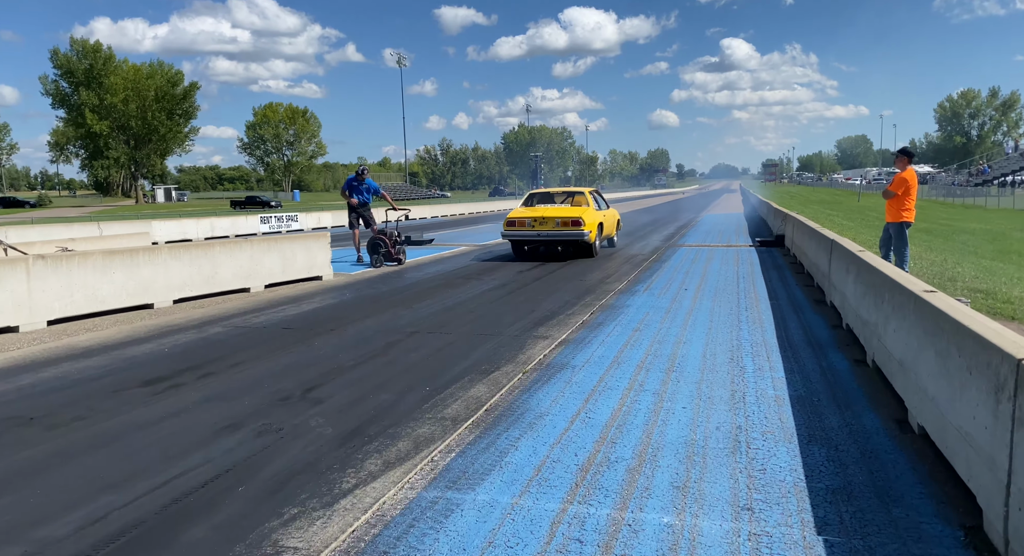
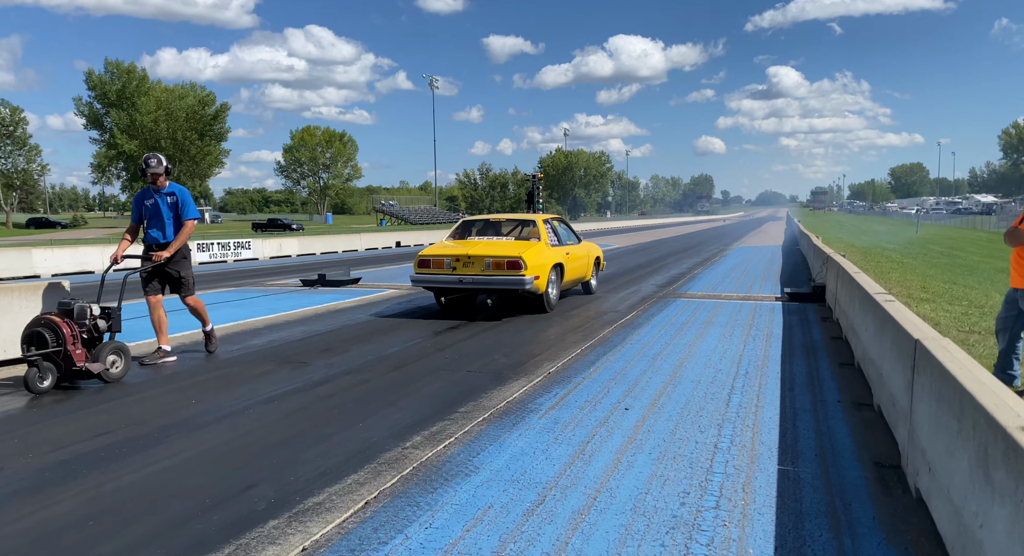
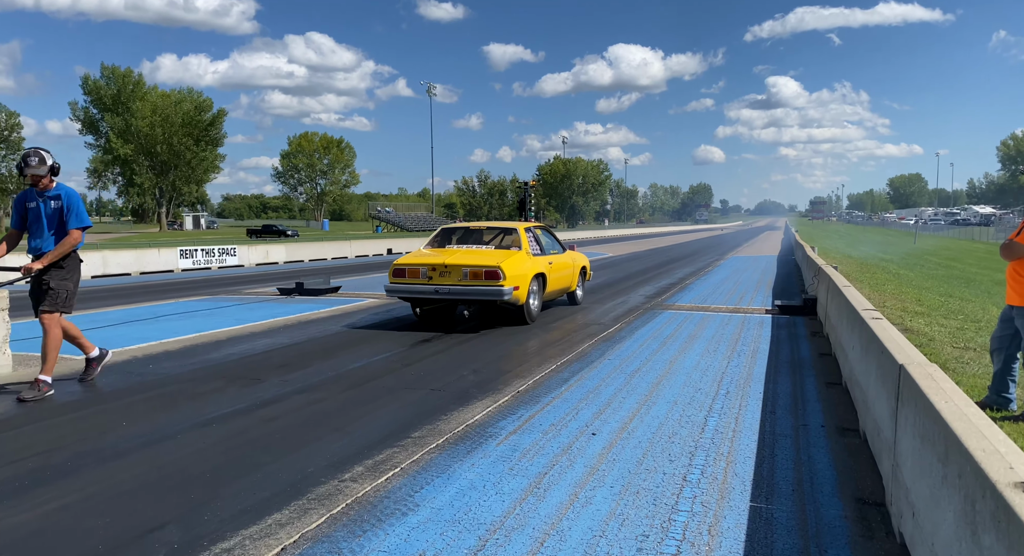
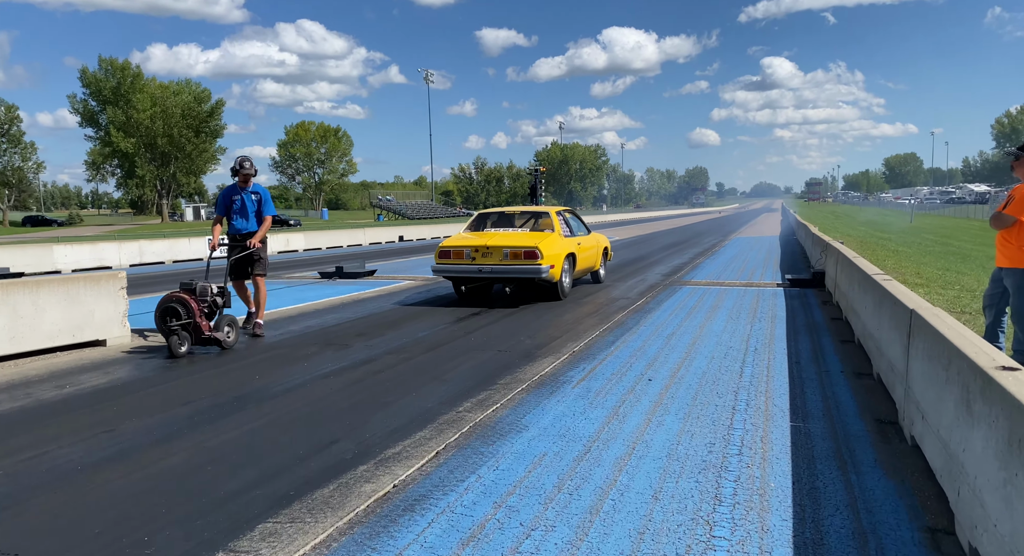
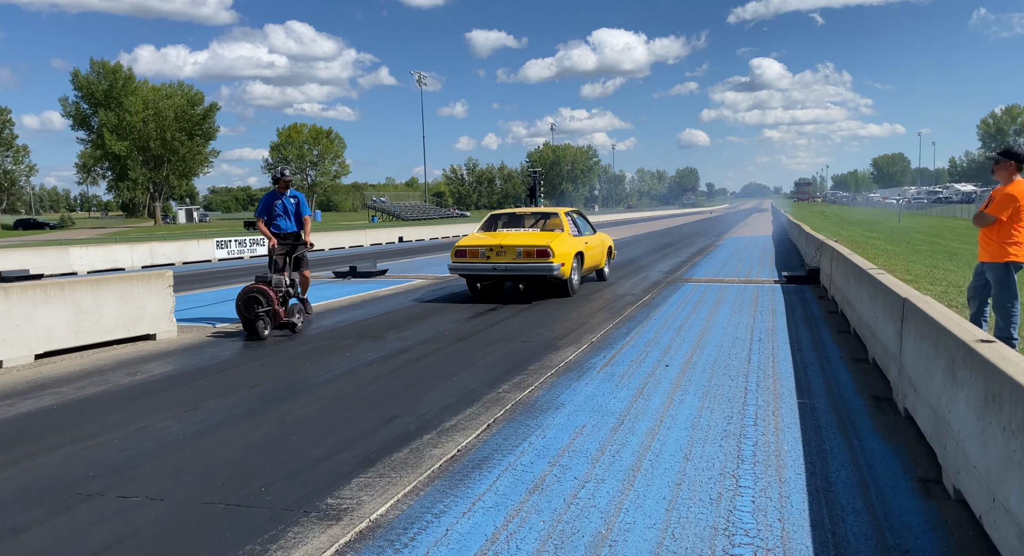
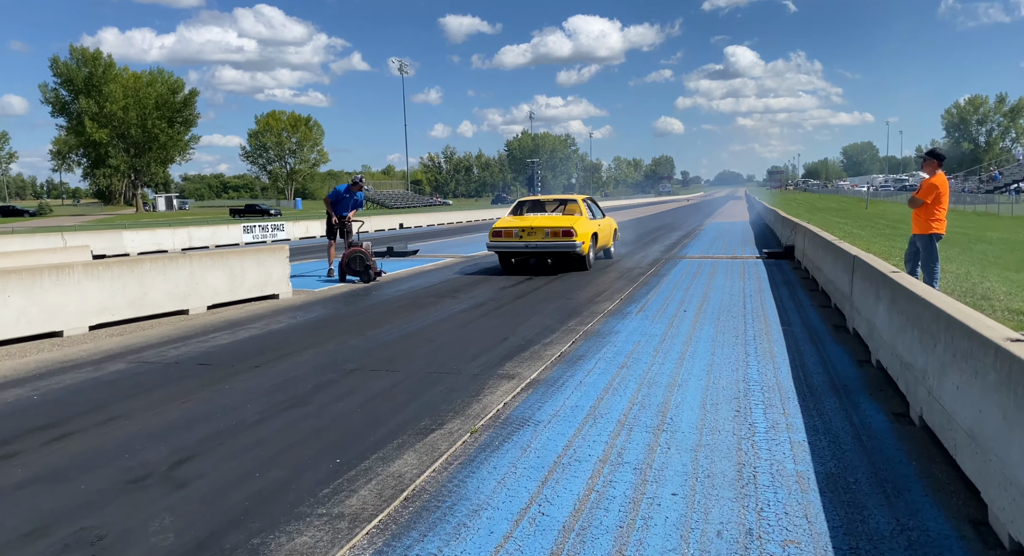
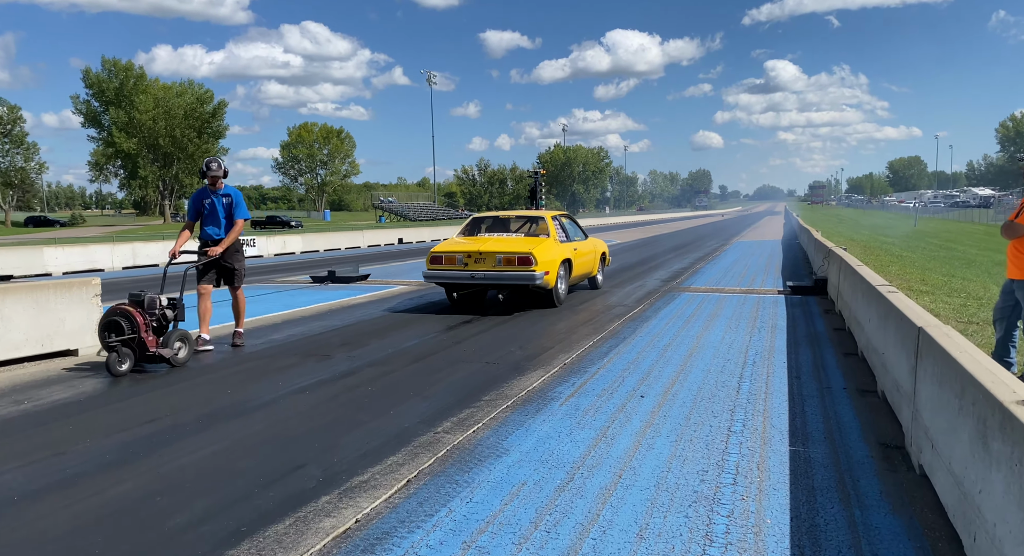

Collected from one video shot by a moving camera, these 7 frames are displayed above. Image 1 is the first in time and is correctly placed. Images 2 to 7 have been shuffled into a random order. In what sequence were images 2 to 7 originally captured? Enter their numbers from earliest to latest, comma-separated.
6, 5, 4, 7, 2, 3
